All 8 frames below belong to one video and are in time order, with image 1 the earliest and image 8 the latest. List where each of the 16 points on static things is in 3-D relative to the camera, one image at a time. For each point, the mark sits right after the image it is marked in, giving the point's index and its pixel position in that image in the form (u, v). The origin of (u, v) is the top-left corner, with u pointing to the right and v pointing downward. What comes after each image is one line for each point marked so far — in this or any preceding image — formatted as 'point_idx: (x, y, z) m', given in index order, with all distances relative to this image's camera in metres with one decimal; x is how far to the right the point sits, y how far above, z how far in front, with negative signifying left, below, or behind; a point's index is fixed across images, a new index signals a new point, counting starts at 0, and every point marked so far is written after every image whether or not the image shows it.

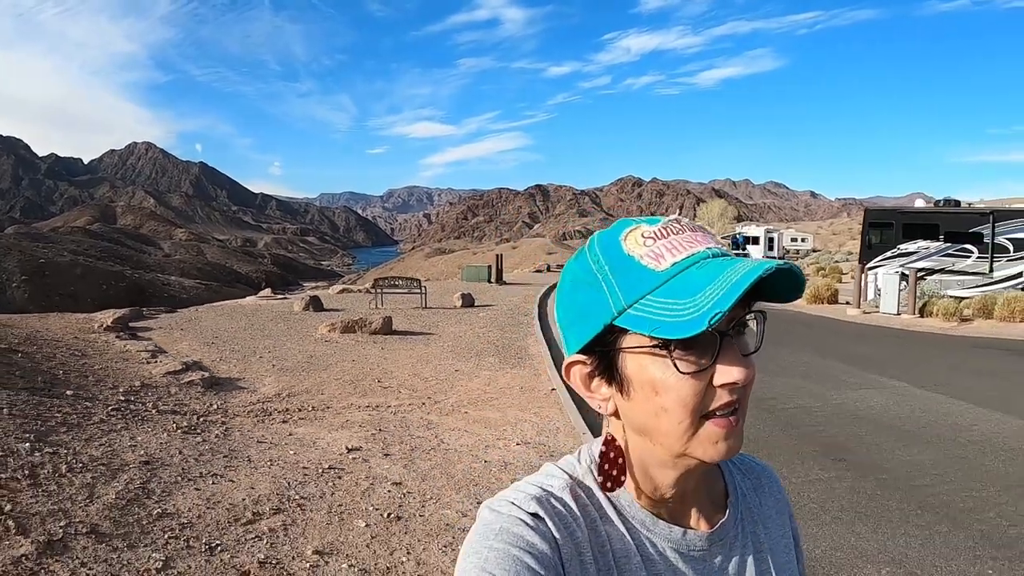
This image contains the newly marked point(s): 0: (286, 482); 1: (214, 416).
0: (-1.4, -1.3, +5.1) m
1: (-2.7, -1.1, +7.0) m
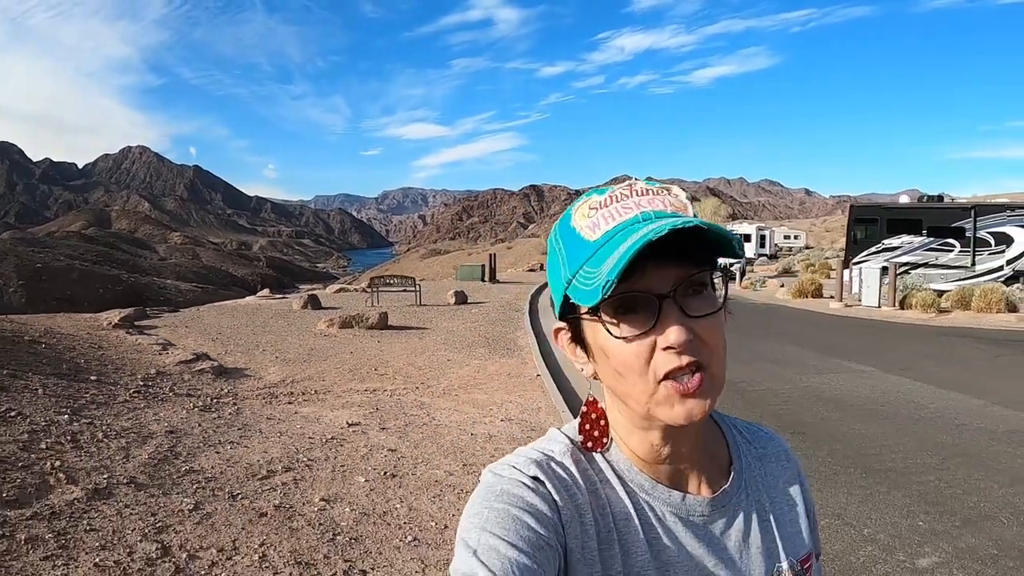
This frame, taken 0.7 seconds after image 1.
0: (-1.6, -1.2, +5.8) m
1: (-2.8, -1.1, +7.6) m
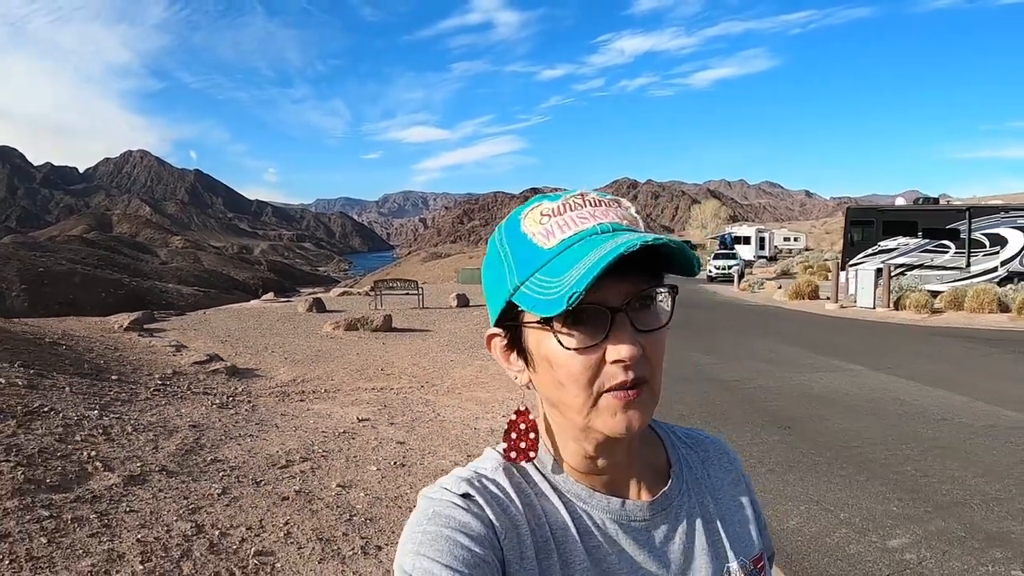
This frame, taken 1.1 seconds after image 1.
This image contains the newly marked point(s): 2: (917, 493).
0: (-1.6, -1.2, +6.2) m
1: (-2.8, -1.1, +8.0) m
2: (+3.2, -1.6, +6.0) m
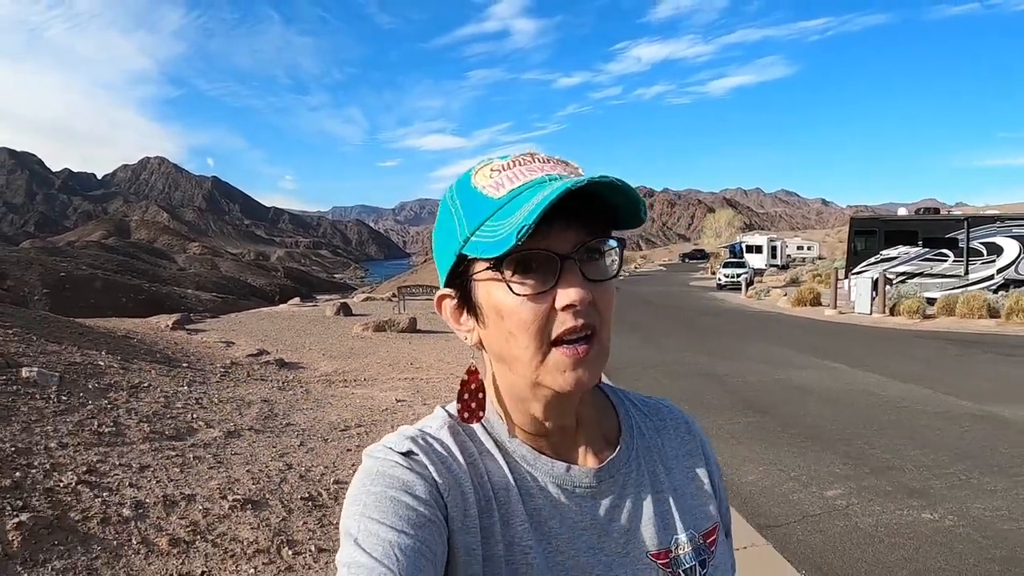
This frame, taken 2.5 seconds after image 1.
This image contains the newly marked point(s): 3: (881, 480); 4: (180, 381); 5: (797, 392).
0: (-1.4, -1.2, +7.5) m
1: (-2.7, -1.1, +9.4) m
2: (+3.3, -1.6, +7.3) m
3: (+3.2, -1.6, +6.7) m
4: (-3.4, -0.9, +8.0) m
5: (+4.0, -1.5, +10.9) m
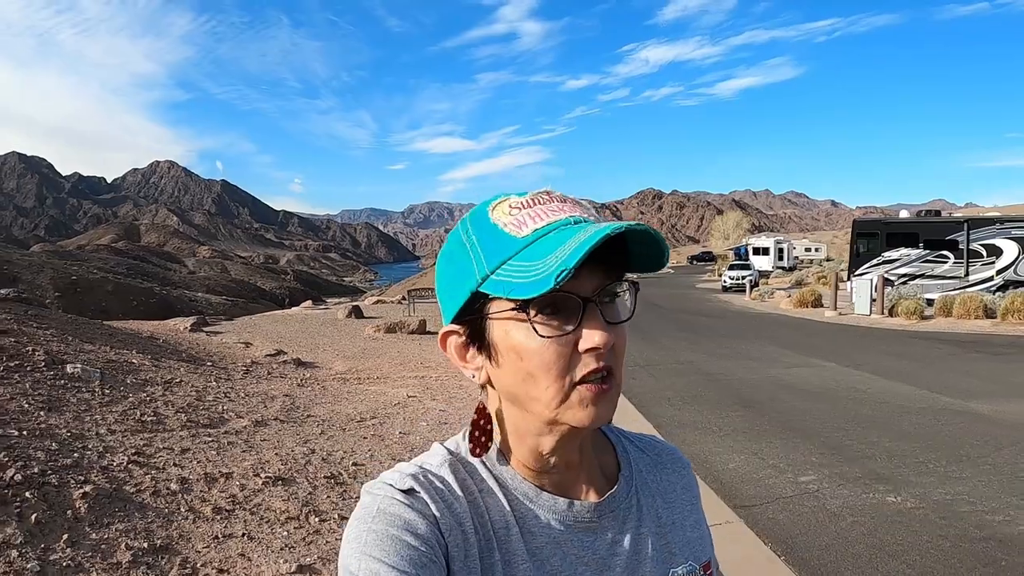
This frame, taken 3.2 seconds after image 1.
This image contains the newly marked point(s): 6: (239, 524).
0: (-1.4, -1.3, +8.2) m
1: (-2.6, -1.2, +10.0) m
2: (+3.3, -1.6, +7.9) m
3: (+3.2, -1.7, +7.3) m
4: (-3.4, -1.0, +8.7) m
5: (+4.1, -1.5, +11.4) m
6: (-1.5, -1.3, +4.3) m
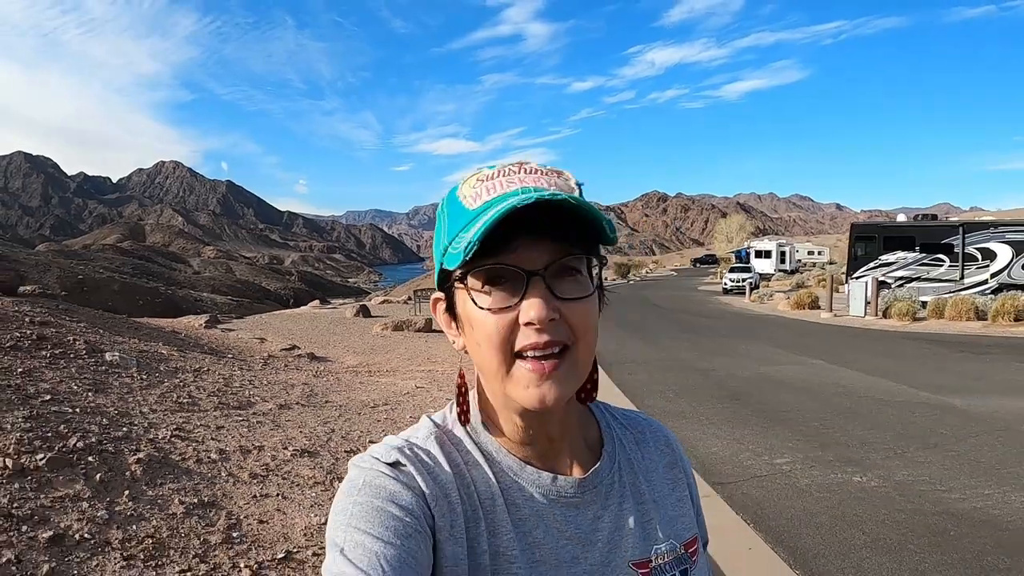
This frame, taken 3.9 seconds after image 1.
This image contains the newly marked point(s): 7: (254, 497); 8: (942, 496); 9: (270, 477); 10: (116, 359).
0: (-1.4, -1.2, +8.8) m
1: (-2.6, -1.1, +10.7) m
2: (+3.3, -1.6, +8.5) m
3: (+3.2, -1.7, +8.0) m
4: (-3.4, -0.9, +9.3) m
5: (+4.1, -1.5, +12.1) m
6: (-1.5, -1.3, +5.0) m
7: (-1.6, -1.3, +4.7) m
8: (+3.7, -1.8, +6.6) m
9: (-1.6, -1.2, +5.1) m
10: (-3.9, -0.7, +7.7) m
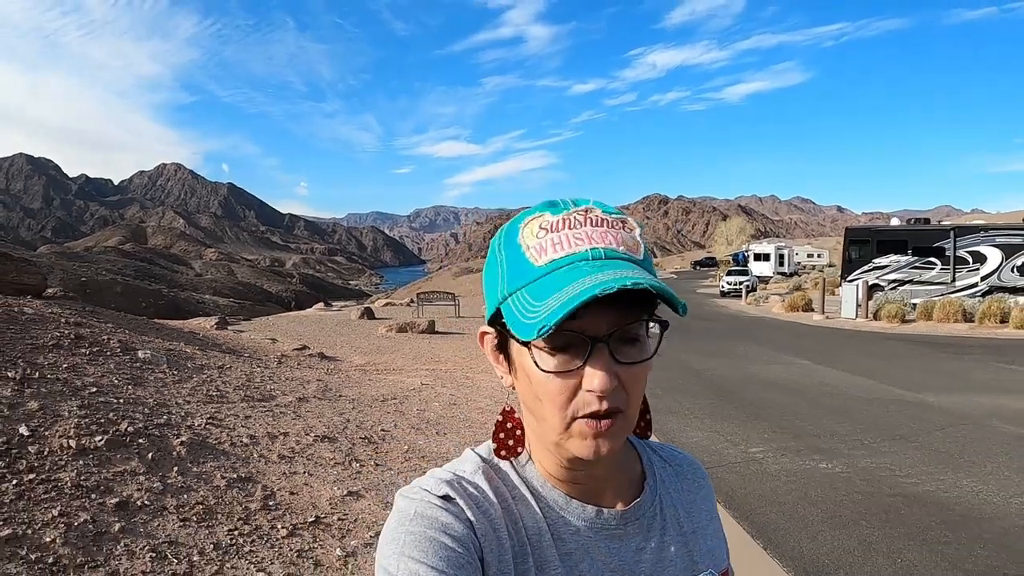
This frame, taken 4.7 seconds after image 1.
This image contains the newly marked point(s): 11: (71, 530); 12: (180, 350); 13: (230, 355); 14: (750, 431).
0: (-1.4, -1.3, +9.5) m
1: (-2.6, -1.2, +11.4) m
2: (+3.3, -1.7, +9.2) m
3: (+3.2, -1.7, +8.6) m
4: (-3.4, -1.0, +10.0) m
5: (+4.1, -1.5, +12.7) m
6: (-1.6, -1.3, +5.7) m
7: (-1.6, -1.3, +5.4) m
8: (+3.7, -1.8, +7.3) m
9: (-1.6, -1.3, +5.8) m
10: (-3.9, -0.7, +8.4) m
11: (-2.2, -1.2, +3.8) m
12: (-4.2, -0.8, +9.9) m
13: (-3.9, -0.9, +10.6) m
14: (+2.8, -1.7, +9.0) m
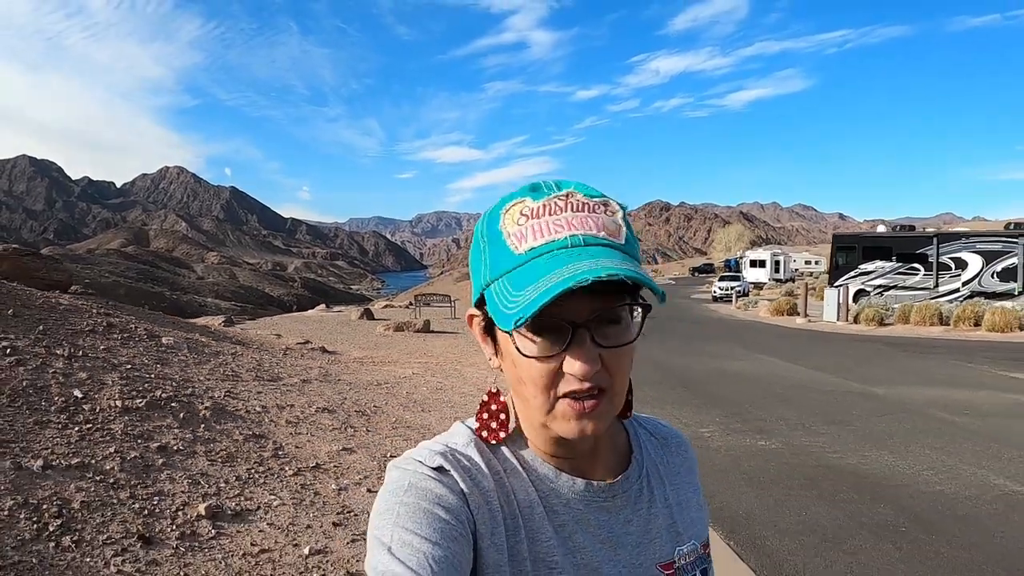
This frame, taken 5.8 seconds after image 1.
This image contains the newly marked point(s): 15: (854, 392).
0: (-1.7, -1.2, +10.5) m
1: (-2.8, -1.1, +12.4) m
2: (+3.0, -1.7, +10.2) m
3: (+2.9, -1.7, +9.7) m
4: (-3.6, -0.9, +11.0) m
5: (+3.8, -1.6, +13.8) m
6: (-1.8, -1.2, +6.7) m
7: (-1.9, -1.2, +6.5) m
8: (+3.4, -1.8, +8.3) m
9: (-1.9, -1.2, +6.8) m
10: (-4.2, -0.7, +9.4) m
11: (-2.4, -1.1, +4.8) m
12: (-4.5, -0.7, +10.9) m
13: (-4.1, -0.9, +11.6) m
14: (+2.5, -1.7, +10.0) m
15: (+5.4, -1.6, +12.4) m
